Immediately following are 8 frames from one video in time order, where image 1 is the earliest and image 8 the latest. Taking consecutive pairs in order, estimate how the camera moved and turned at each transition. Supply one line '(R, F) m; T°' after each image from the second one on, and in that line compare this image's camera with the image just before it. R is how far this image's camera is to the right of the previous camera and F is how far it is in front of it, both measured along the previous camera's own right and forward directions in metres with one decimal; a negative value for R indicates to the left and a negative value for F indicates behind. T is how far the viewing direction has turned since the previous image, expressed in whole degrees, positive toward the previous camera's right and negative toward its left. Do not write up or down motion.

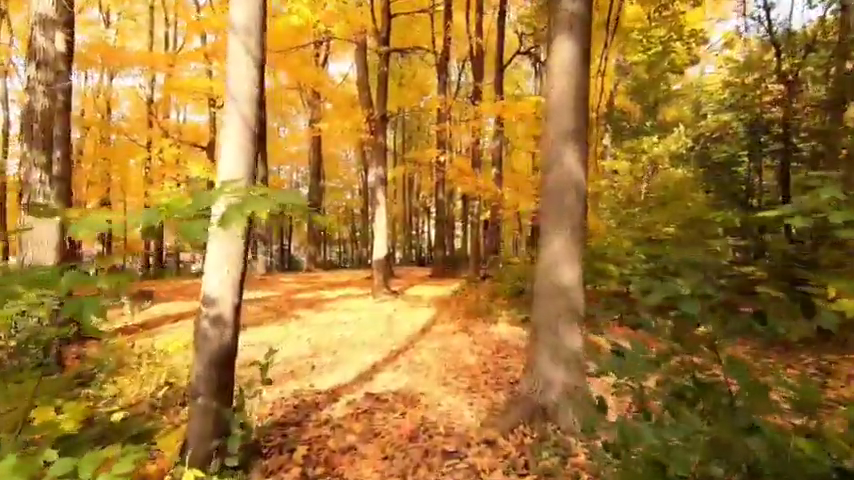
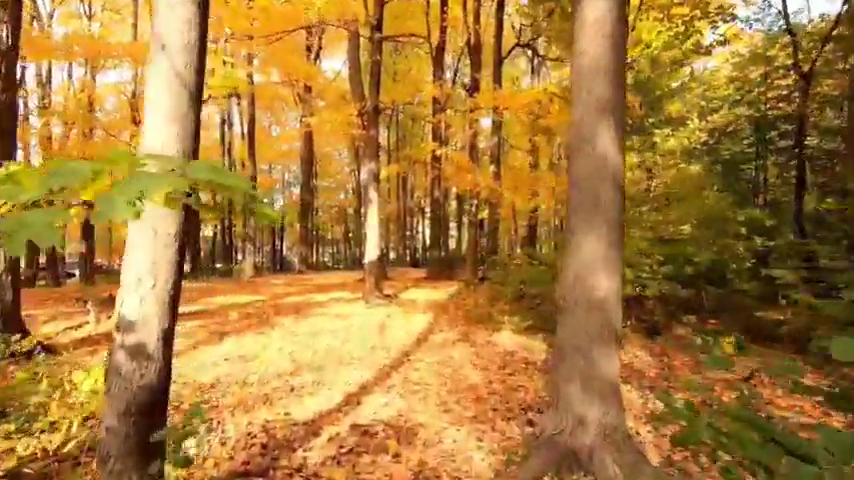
(0.0, +0.9) m; +1°
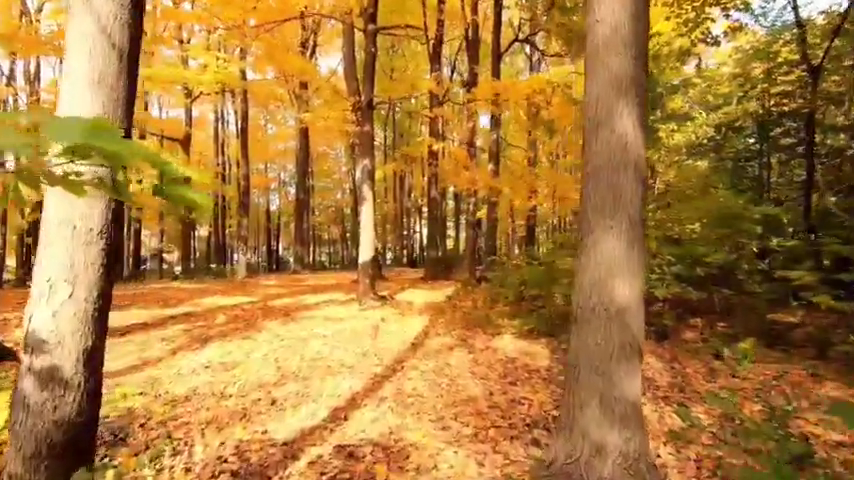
(0.0, +0.5) m; 0°
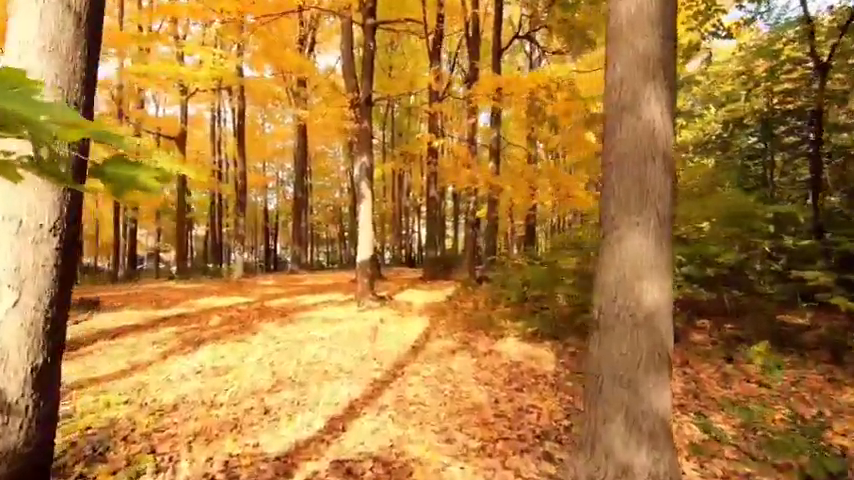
(0.0, +0.3) m; 0°
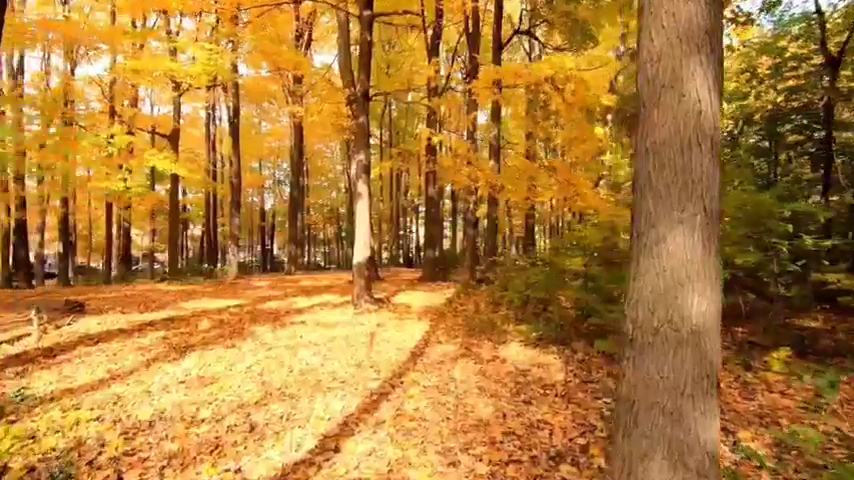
(0.0, +0.4) m; 0°
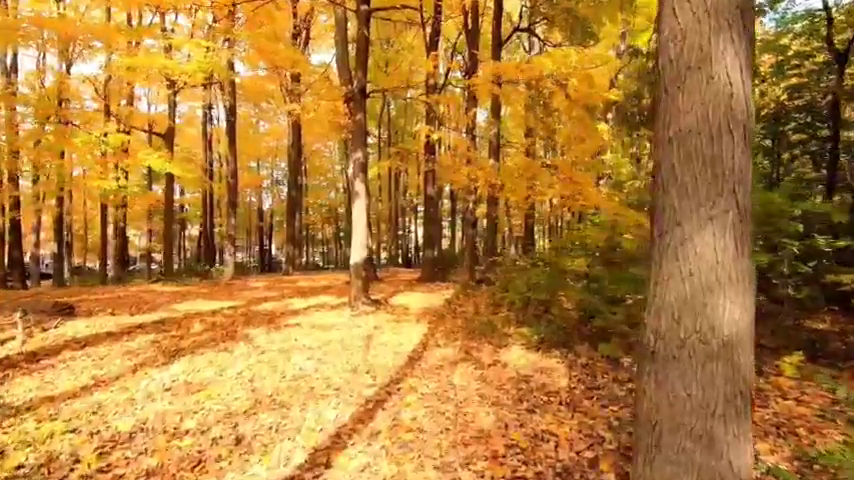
(0.0, +0.3) m; 0°
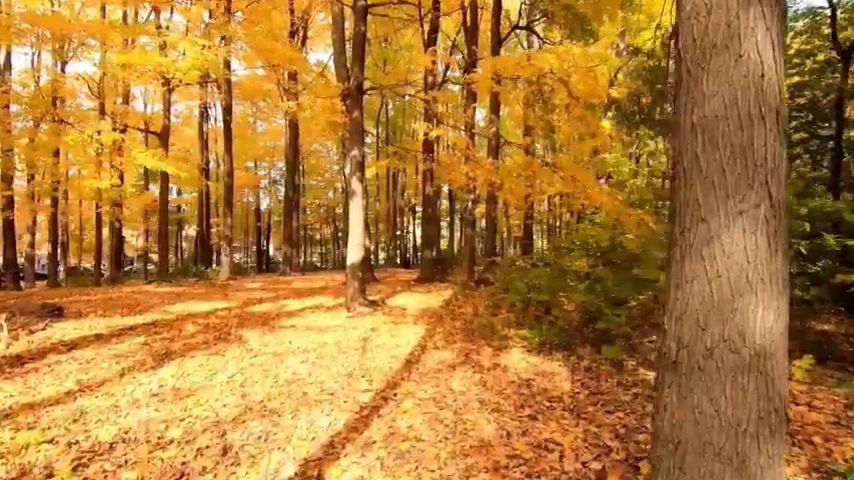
(0.0, +0.2) m; 0°
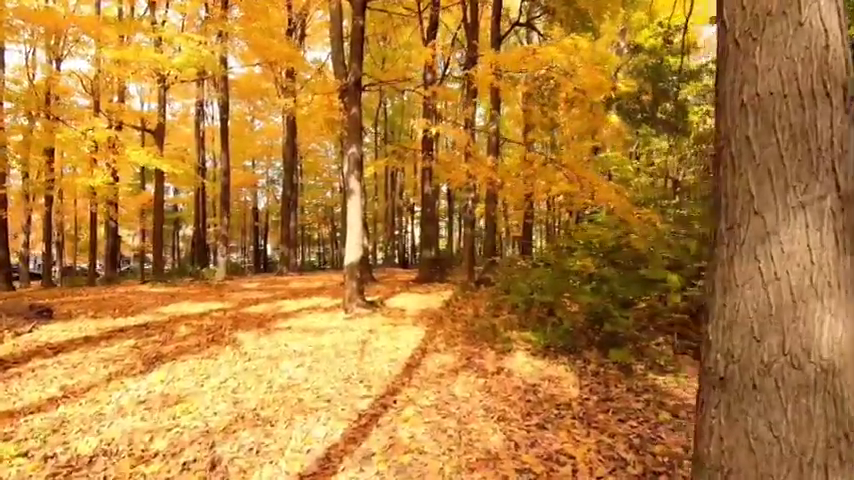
(0.0, +0.3) m; 0°
